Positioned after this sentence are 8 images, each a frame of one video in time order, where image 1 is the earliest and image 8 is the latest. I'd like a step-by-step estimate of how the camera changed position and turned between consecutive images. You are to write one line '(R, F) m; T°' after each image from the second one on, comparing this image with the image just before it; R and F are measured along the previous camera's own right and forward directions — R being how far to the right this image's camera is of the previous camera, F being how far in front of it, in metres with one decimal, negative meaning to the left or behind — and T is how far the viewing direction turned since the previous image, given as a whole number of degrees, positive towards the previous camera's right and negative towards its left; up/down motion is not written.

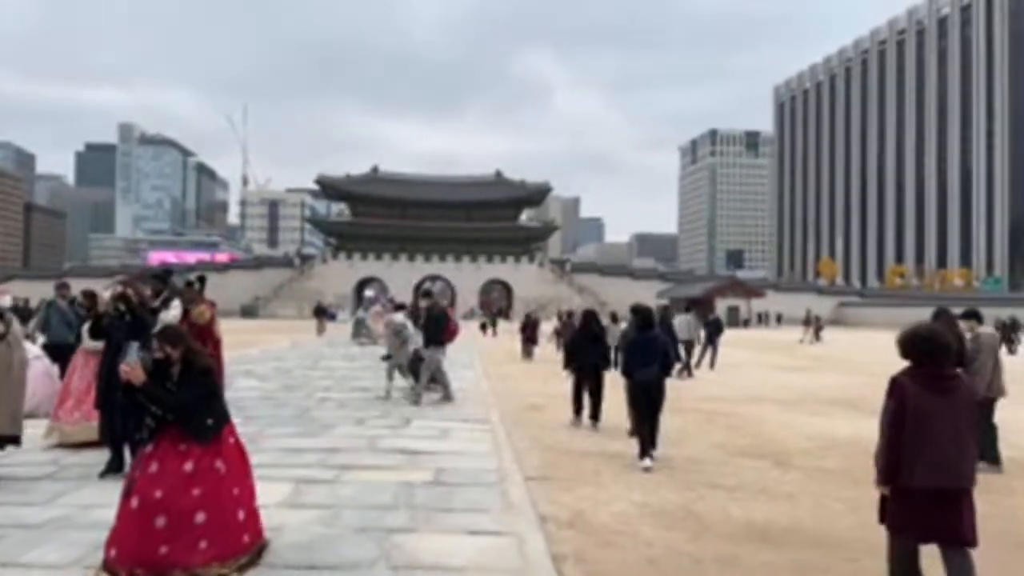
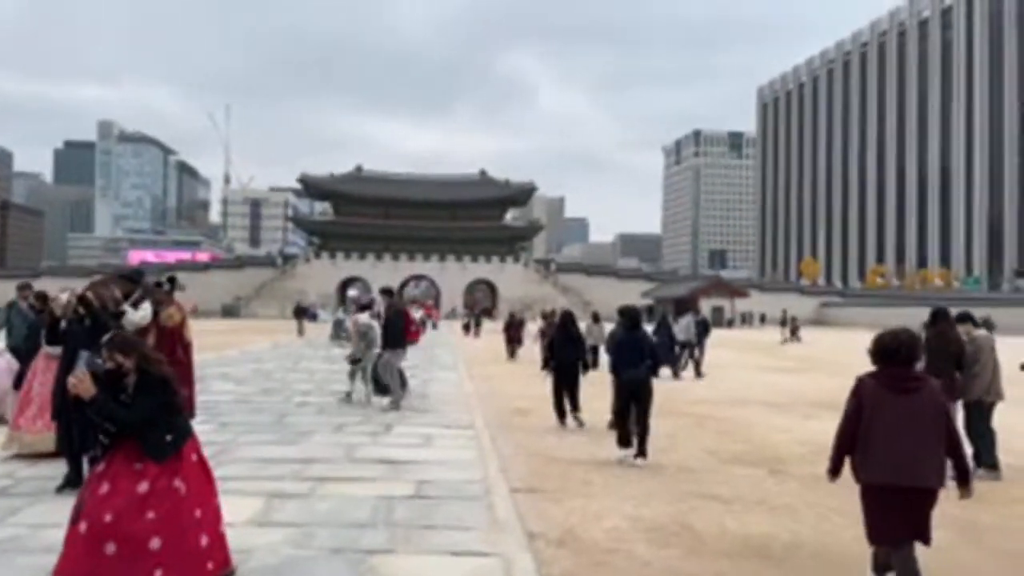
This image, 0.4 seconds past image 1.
(0.0, +0.4) m; +1°
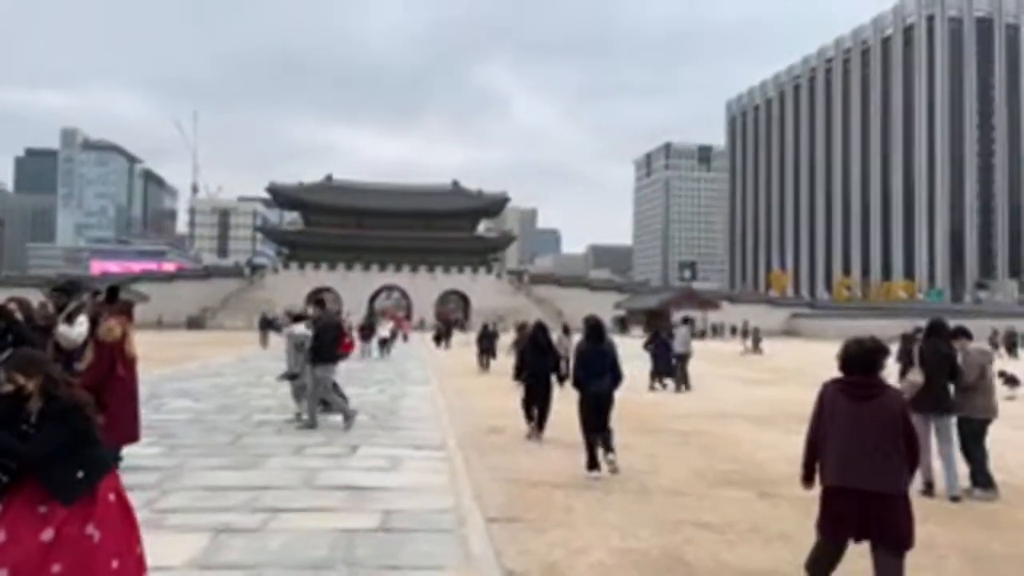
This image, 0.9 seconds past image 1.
(0.0, +0.6) m; +2°
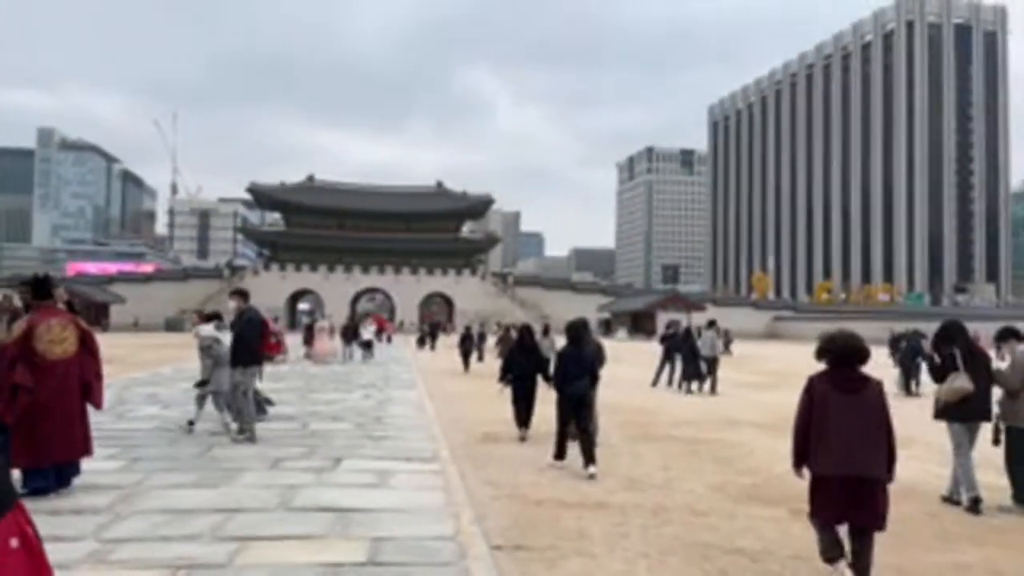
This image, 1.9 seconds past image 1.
(-0.2, +0.9) m; +1°
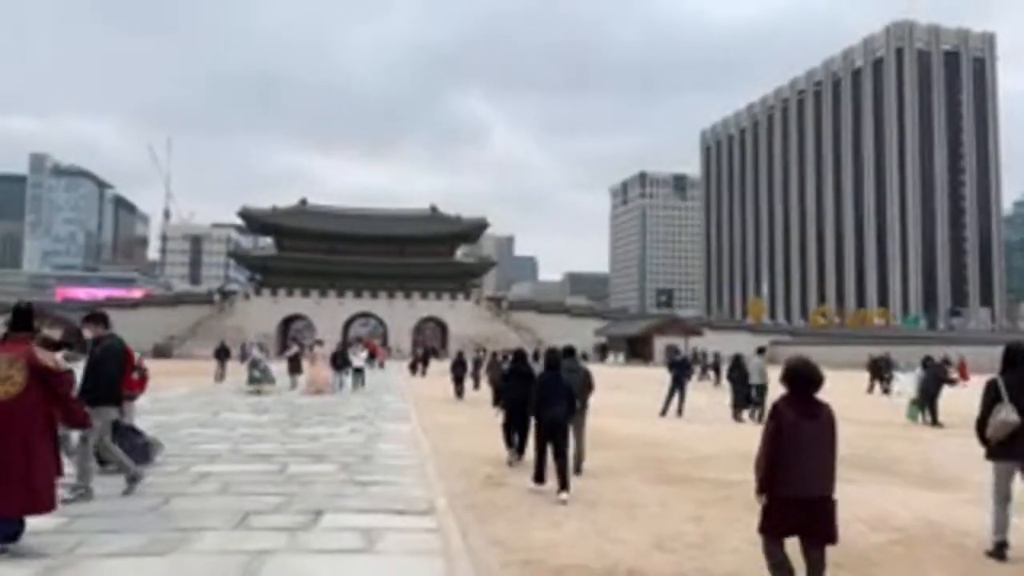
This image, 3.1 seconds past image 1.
(-0.2, +1.2) m; +1°
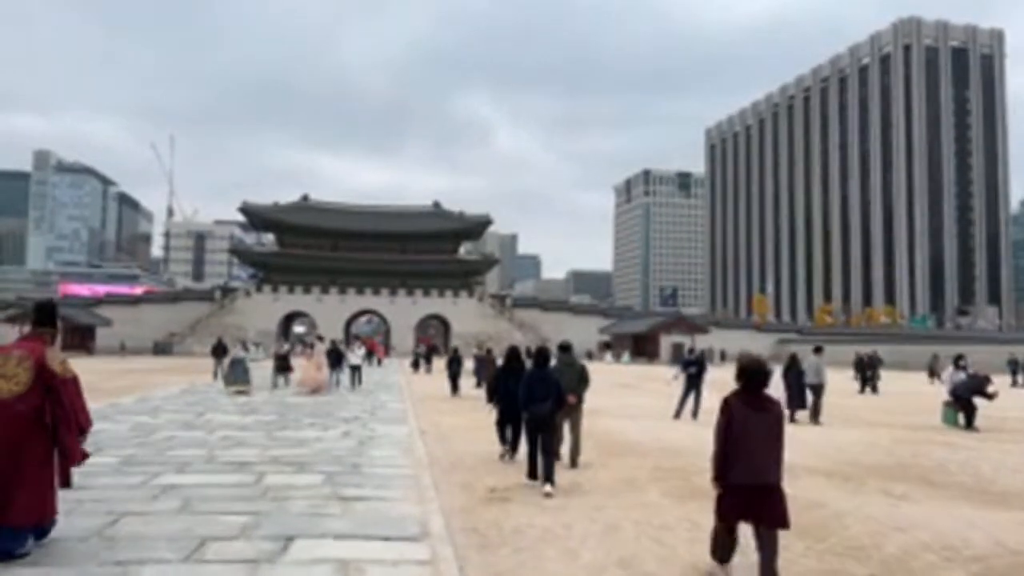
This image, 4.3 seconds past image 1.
(0.0, +1.2) m; 0°
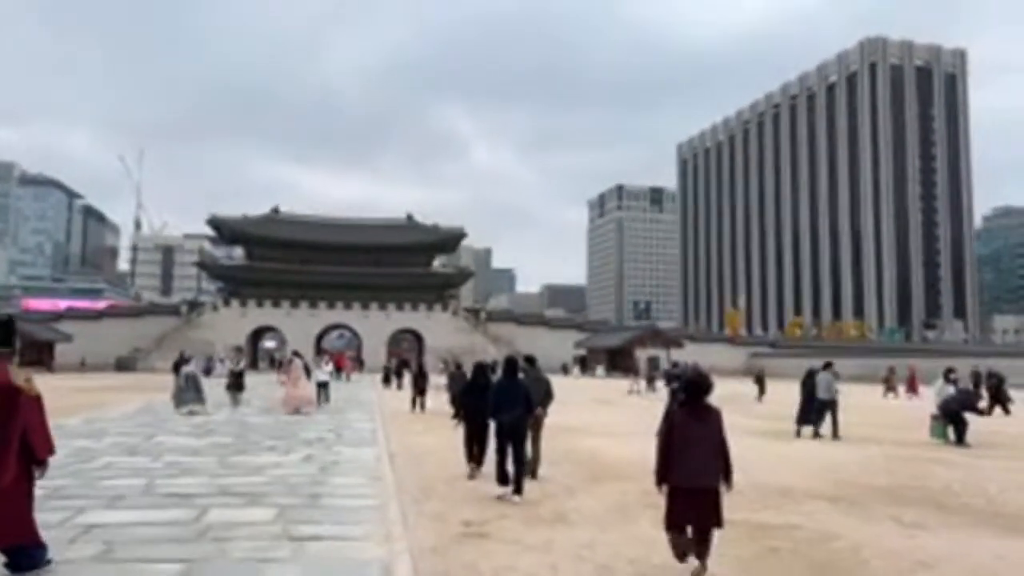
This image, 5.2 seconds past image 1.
(0.0, +0.9) m; +2°
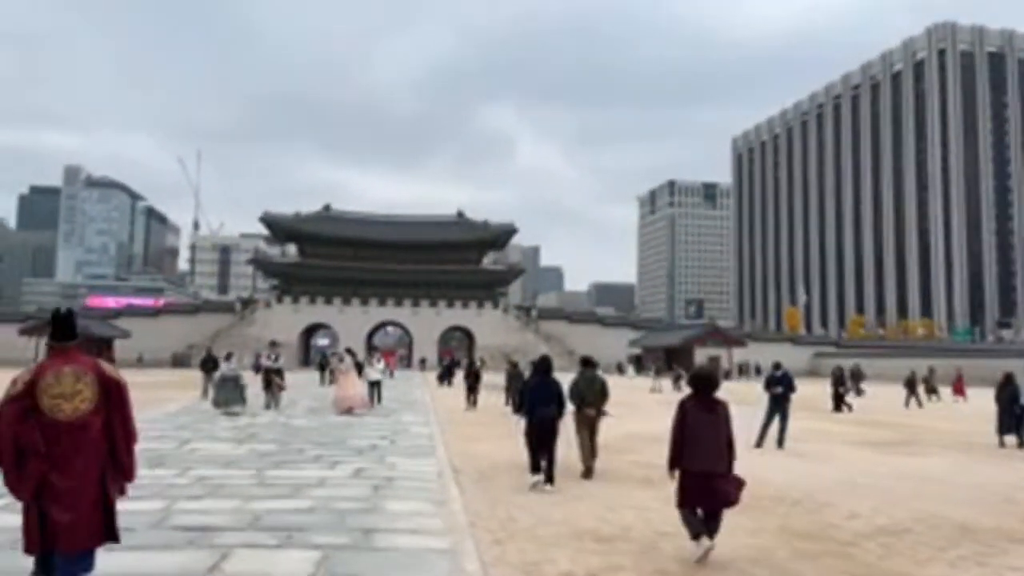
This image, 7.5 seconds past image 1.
(-0.6, +2.0) m; -4°
